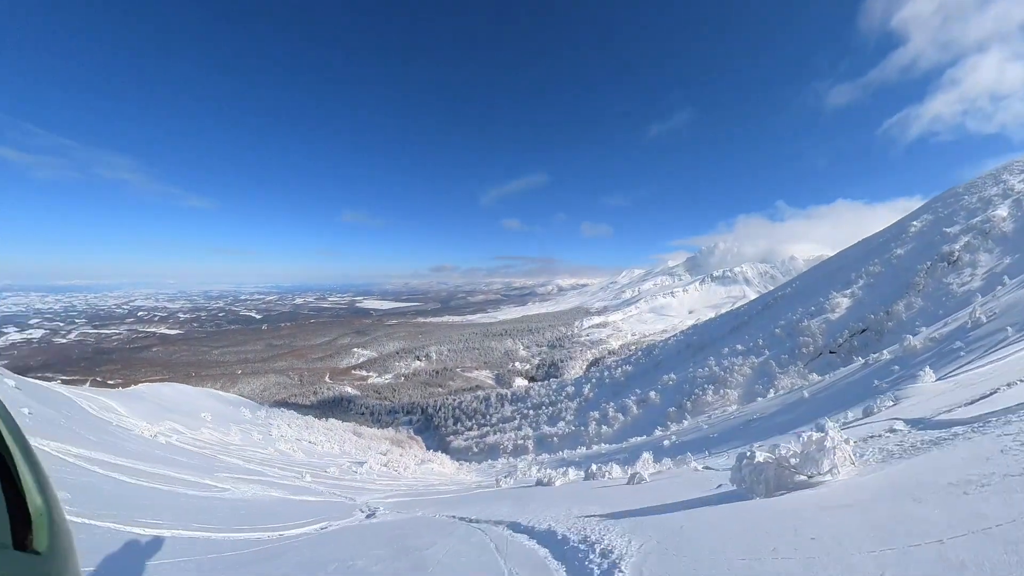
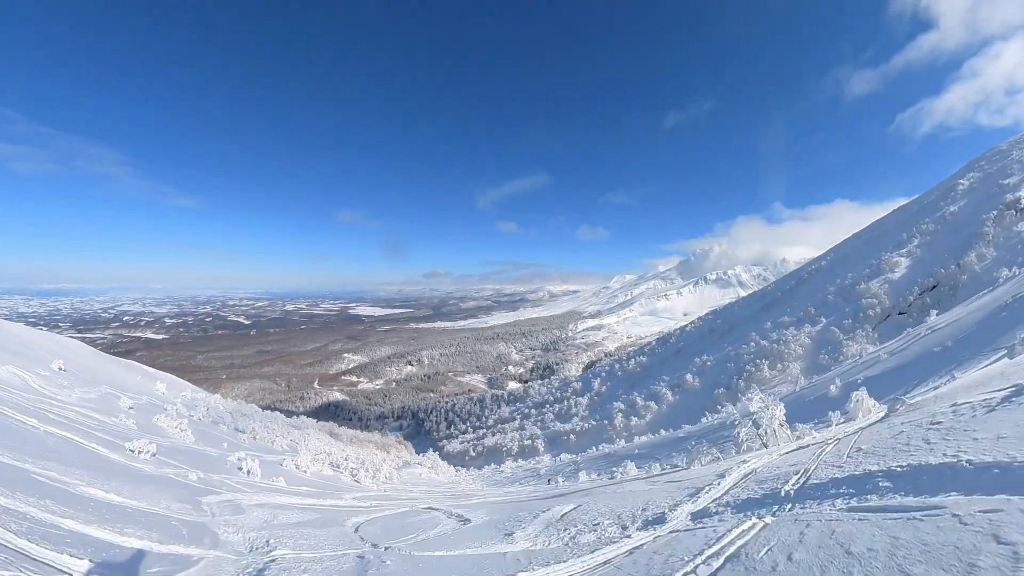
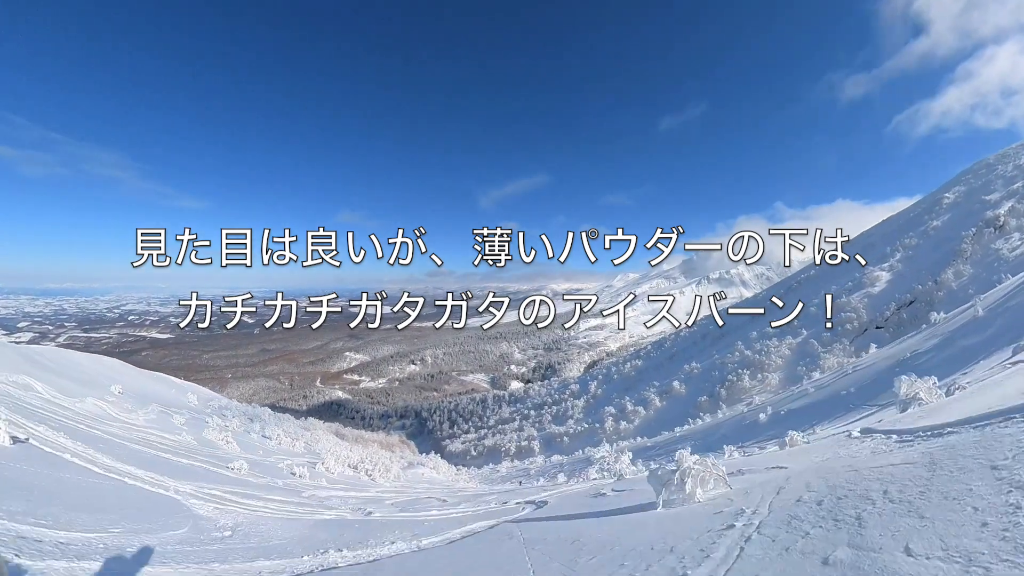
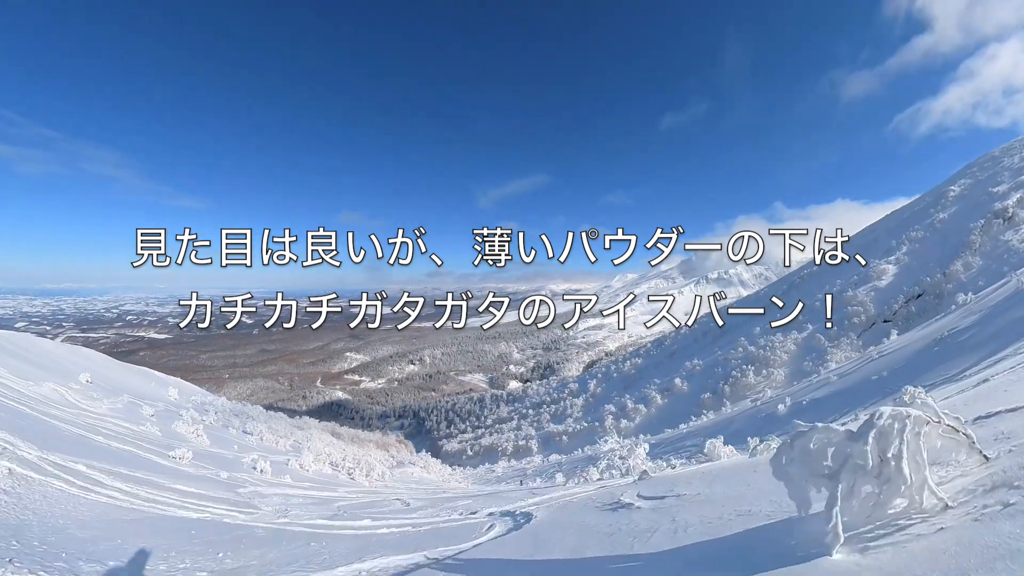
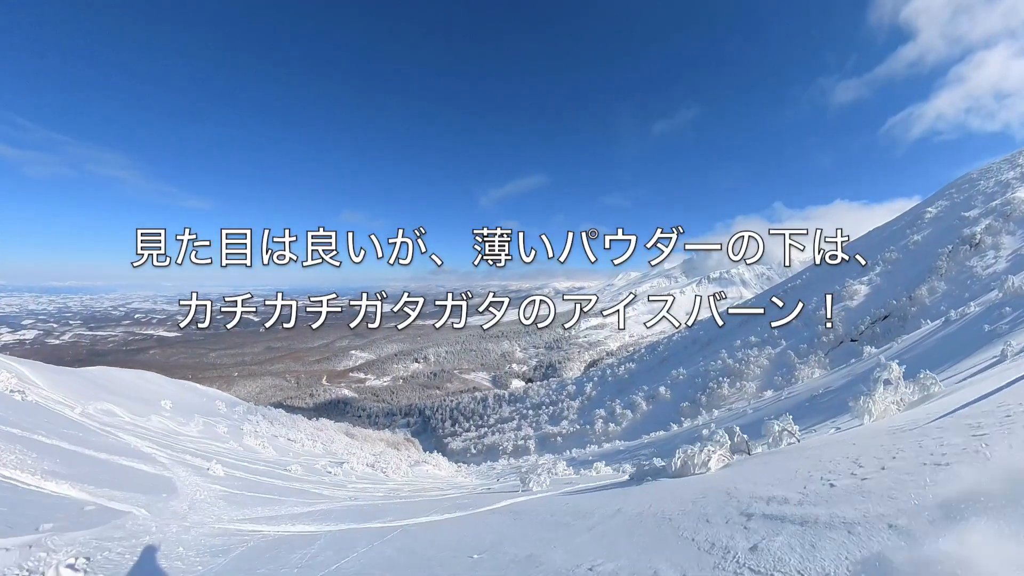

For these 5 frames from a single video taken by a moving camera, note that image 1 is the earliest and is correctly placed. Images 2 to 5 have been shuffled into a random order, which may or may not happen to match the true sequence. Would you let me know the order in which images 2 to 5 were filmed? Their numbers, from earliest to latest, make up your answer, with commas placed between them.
5, 3, 4, 2
